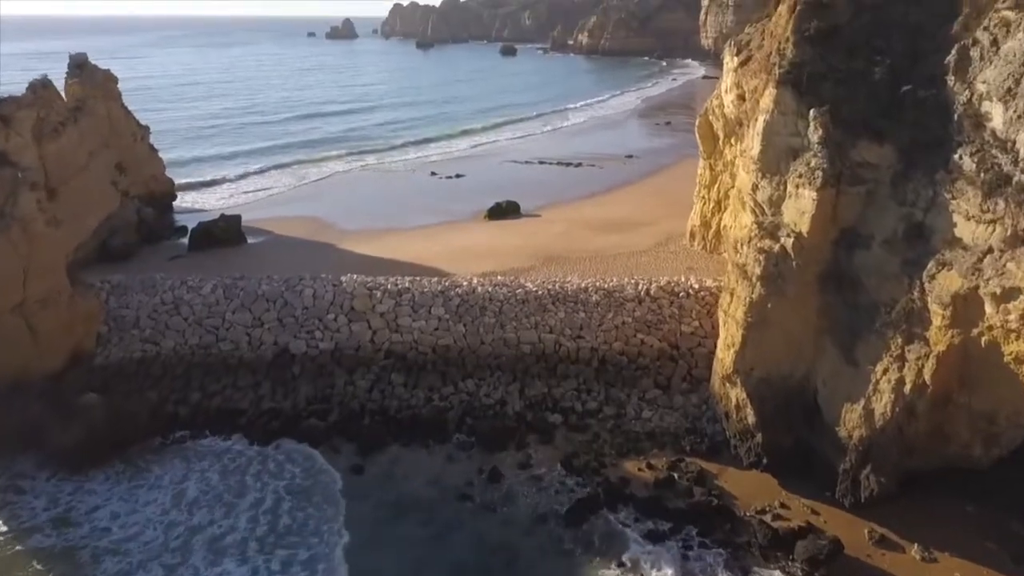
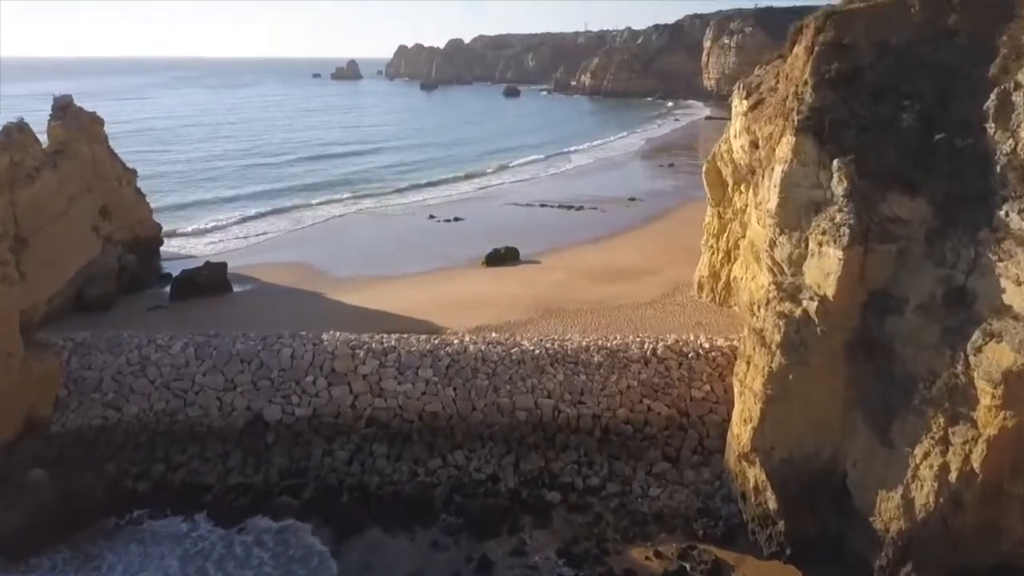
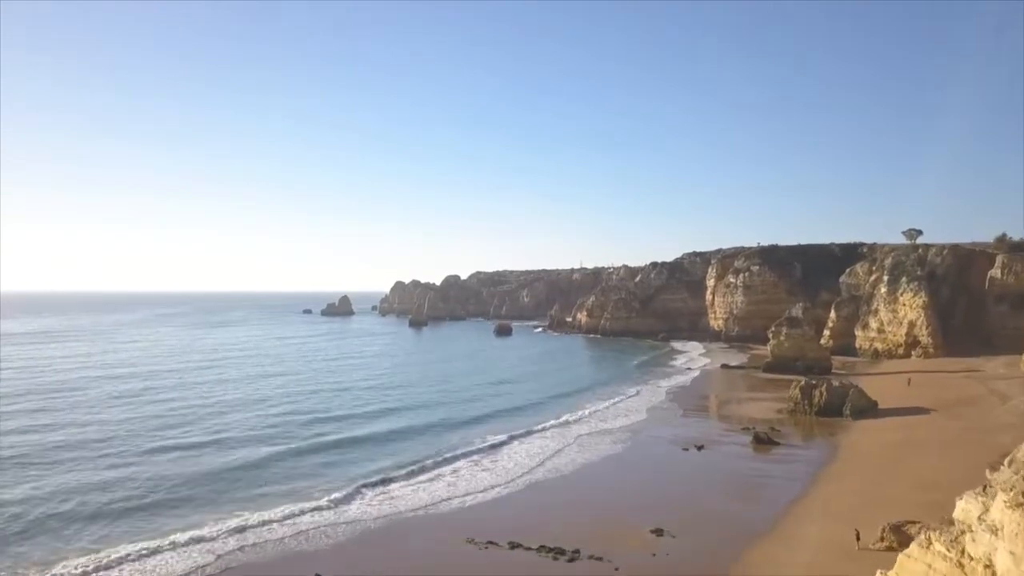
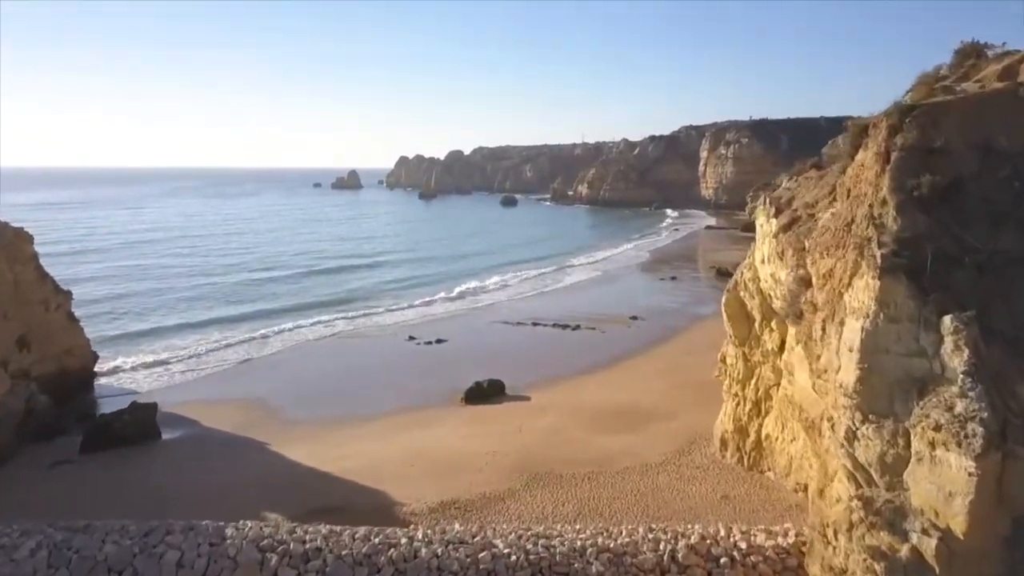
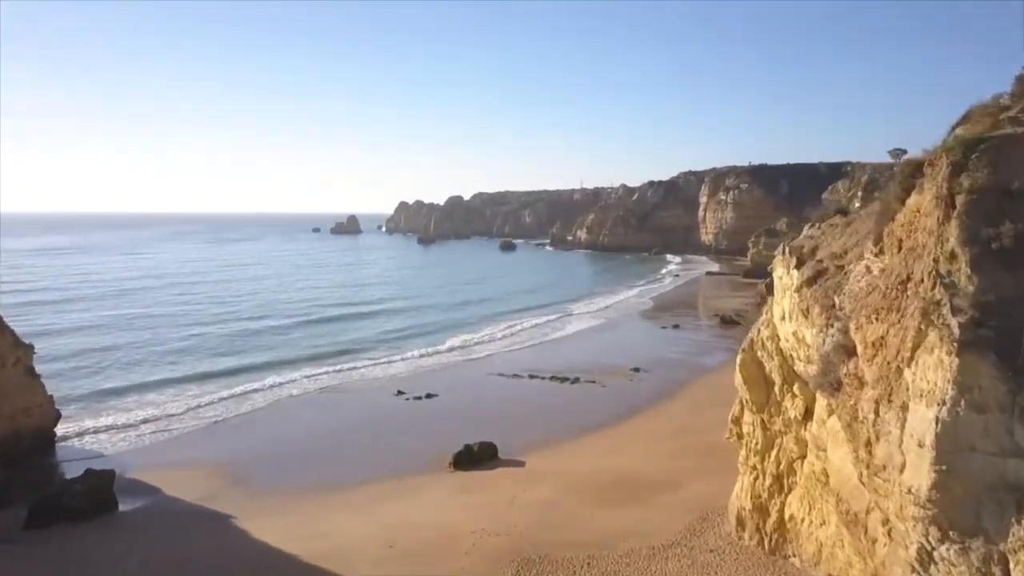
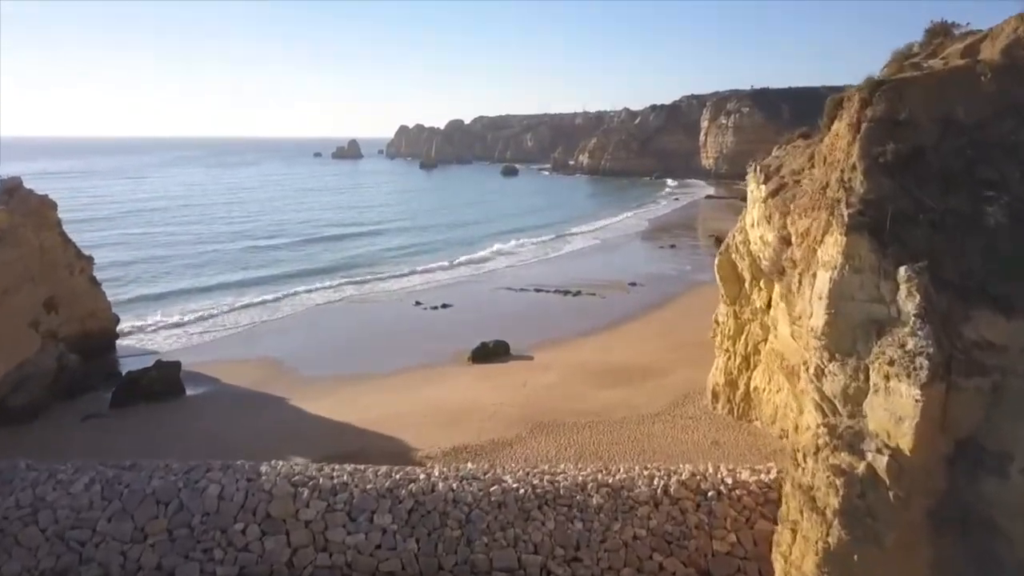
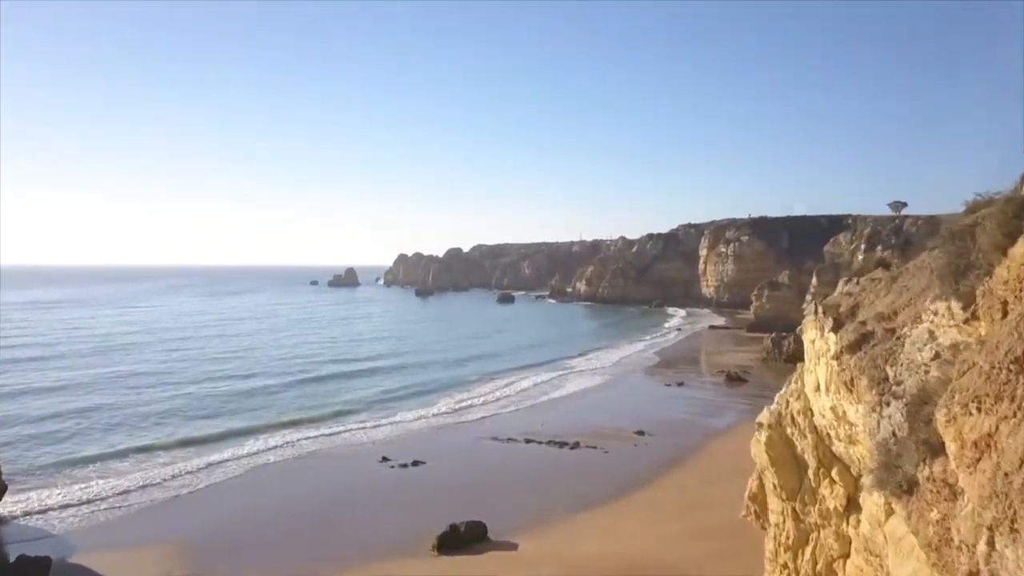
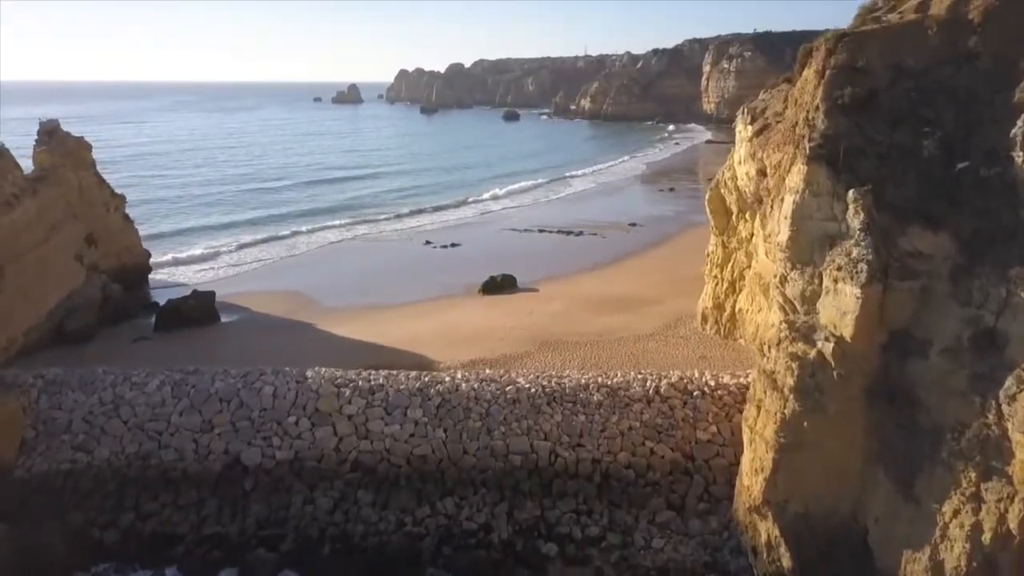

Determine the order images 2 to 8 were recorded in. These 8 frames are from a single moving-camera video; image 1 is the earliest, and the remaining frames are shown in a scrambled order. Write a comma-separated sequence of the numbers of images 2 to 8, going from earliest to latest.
2, 8, 6, 4, 5, 7, 3
